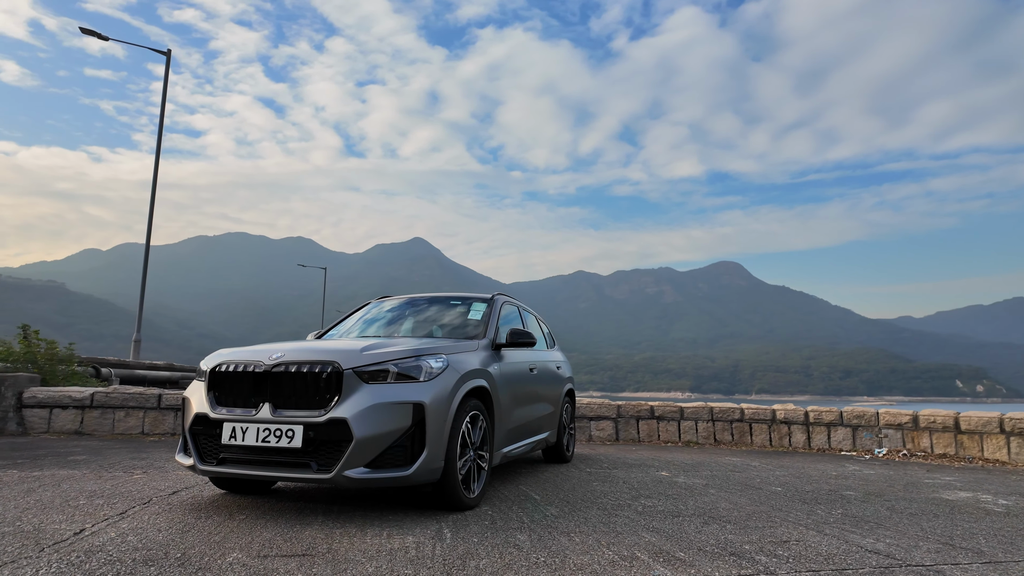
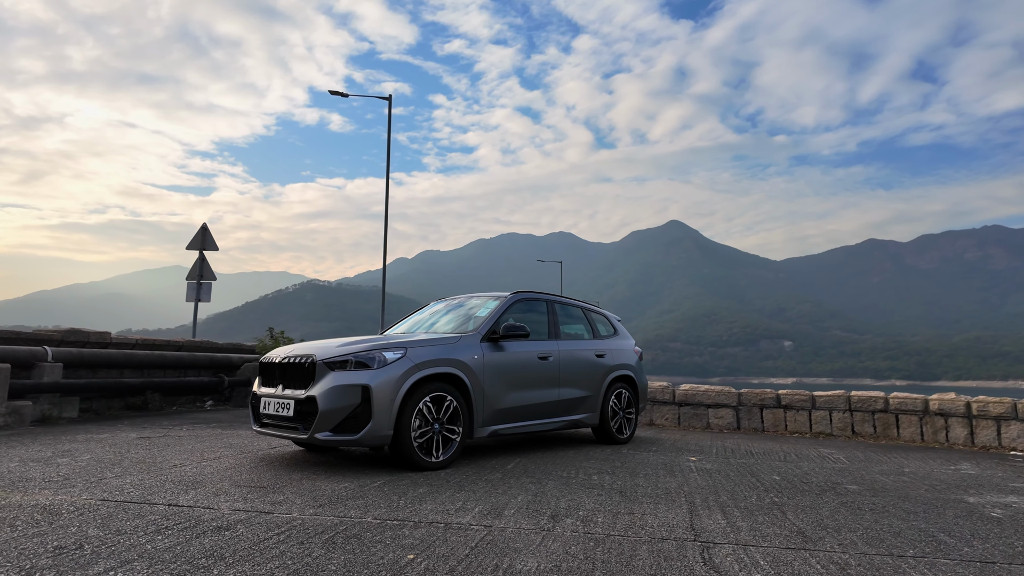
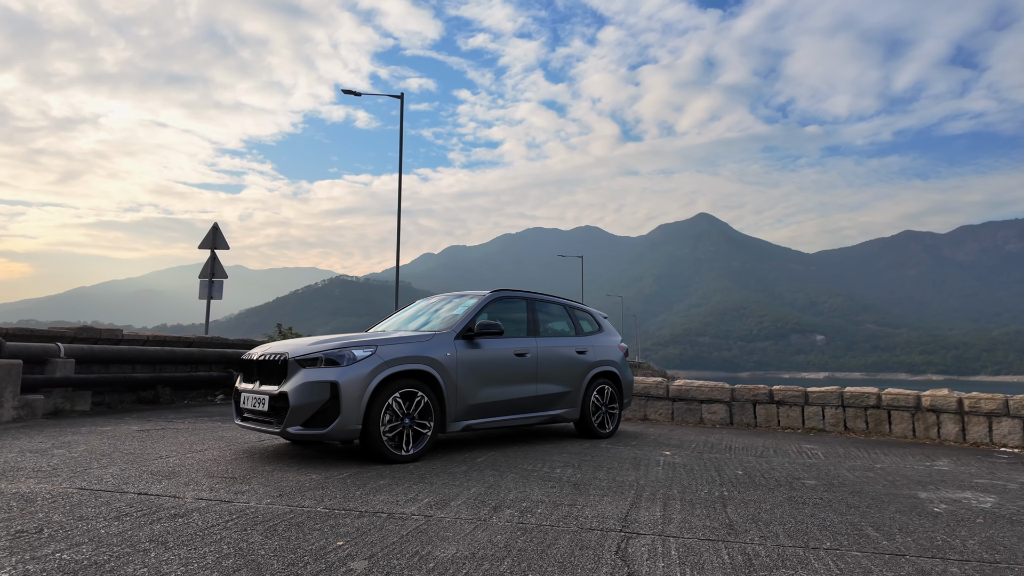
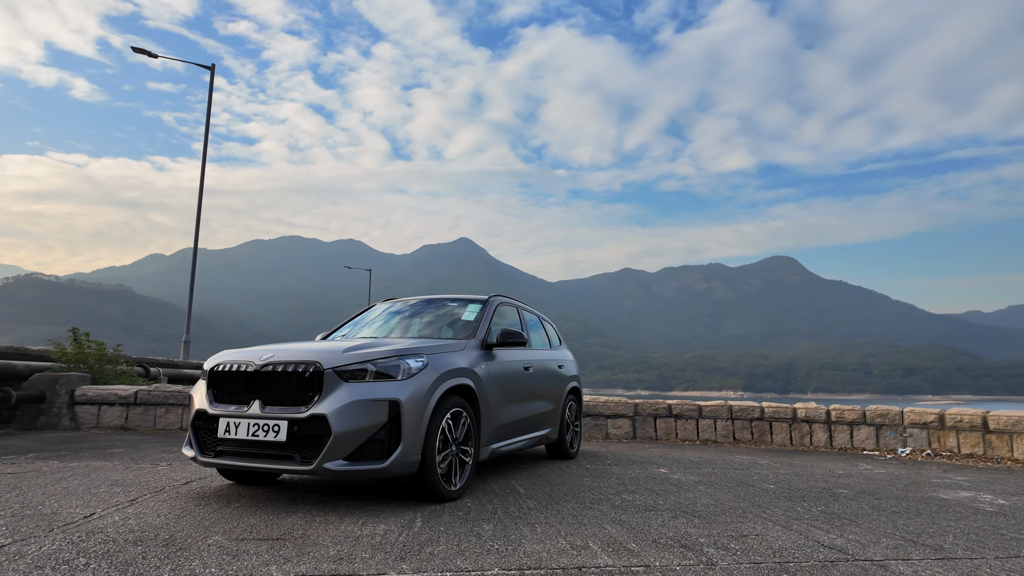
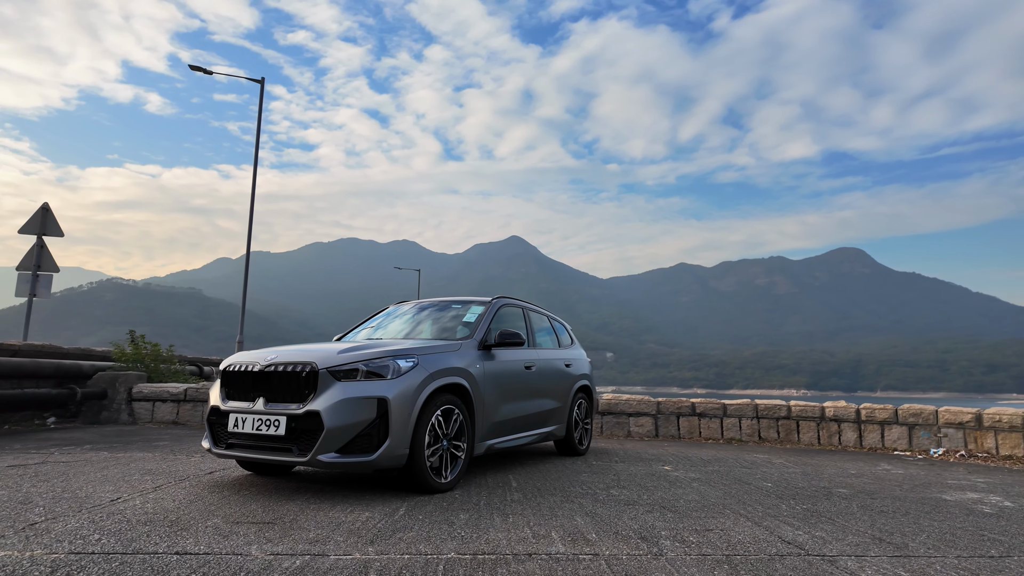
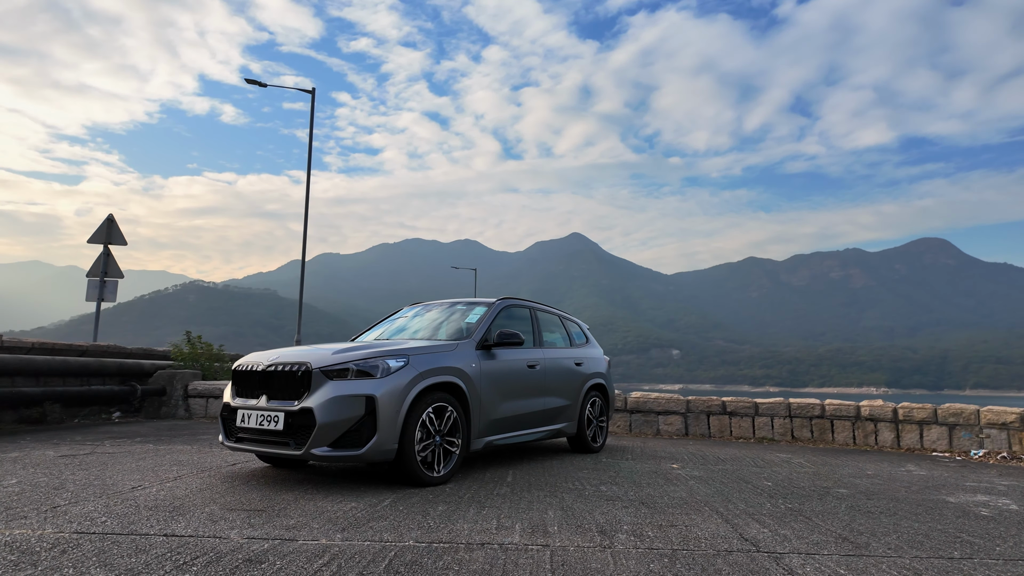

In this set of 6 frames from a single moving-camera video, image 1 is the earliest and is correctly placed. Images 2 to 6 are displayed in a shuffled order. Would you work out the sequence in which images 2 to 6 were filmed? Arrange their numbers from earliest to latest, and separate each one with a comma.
4, 5, 6, 2, 3
